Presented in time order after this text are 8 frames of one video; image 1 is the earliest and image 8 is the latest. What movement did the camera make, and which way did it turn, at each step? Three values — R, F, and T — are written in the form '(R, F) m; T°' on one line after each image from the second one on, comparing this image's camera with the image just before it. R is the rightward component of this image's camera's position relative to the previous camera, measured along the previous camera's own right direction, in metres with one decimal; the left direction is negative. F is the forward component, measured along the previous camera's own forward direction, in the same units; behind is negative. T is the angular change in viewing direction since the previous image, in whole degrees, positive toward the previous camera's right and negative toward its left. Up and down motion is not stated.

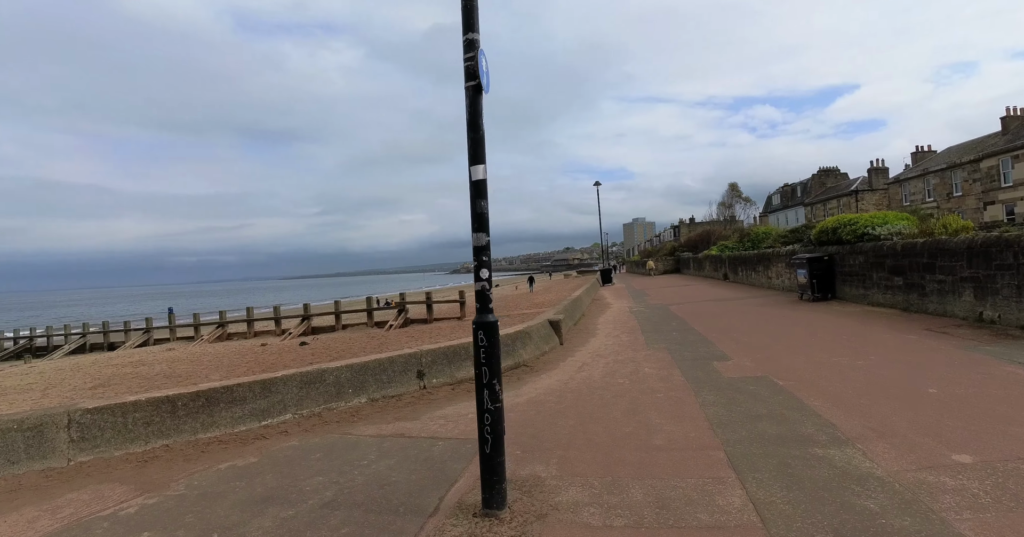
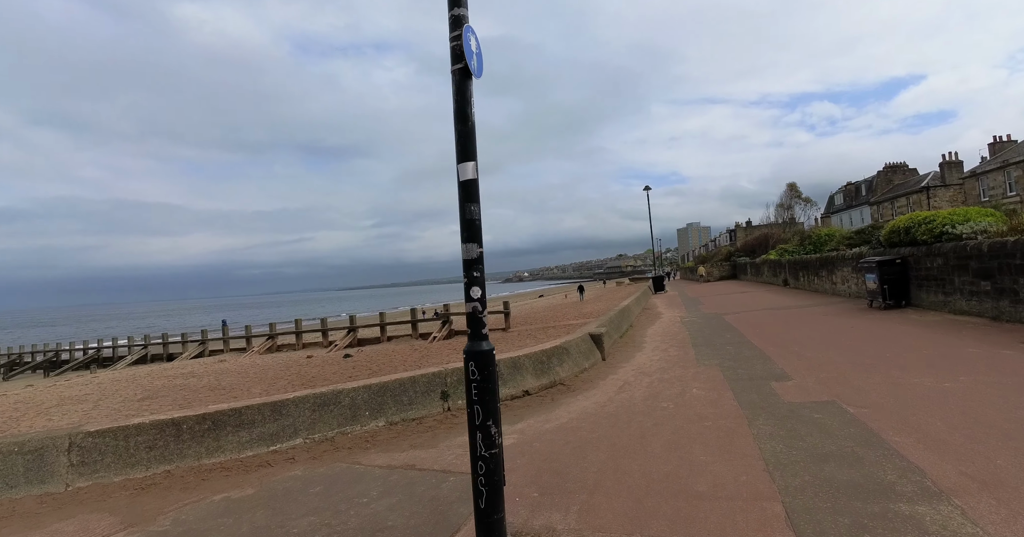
(+0.2, +0.5) m; -5°
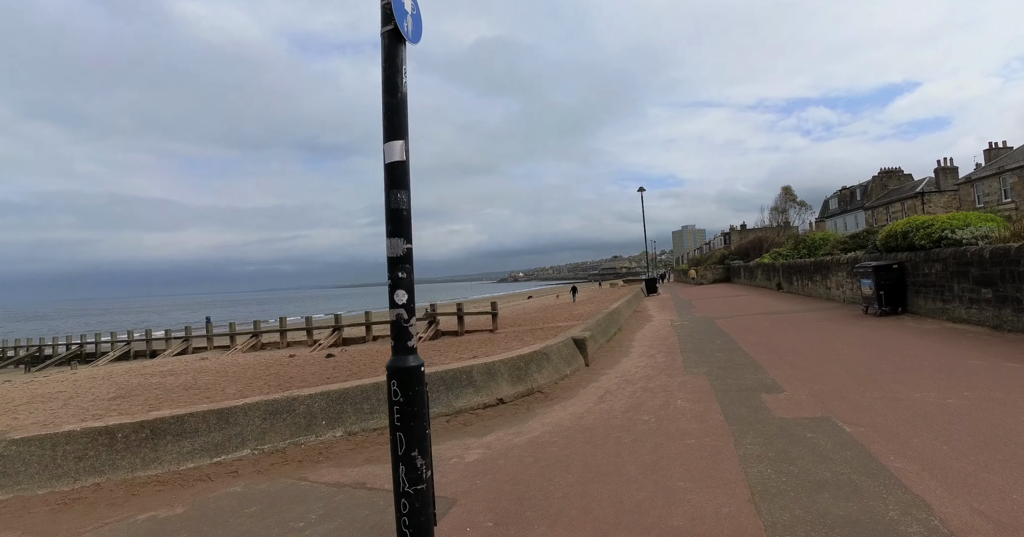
(+0.3, +0.4) m; 0°
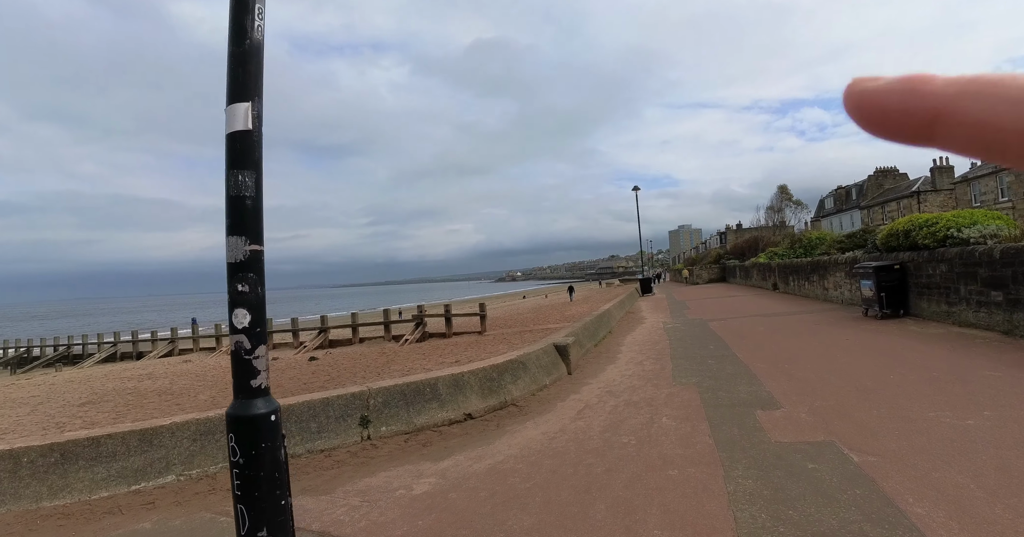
(+0.3, +0.6) m; 0°
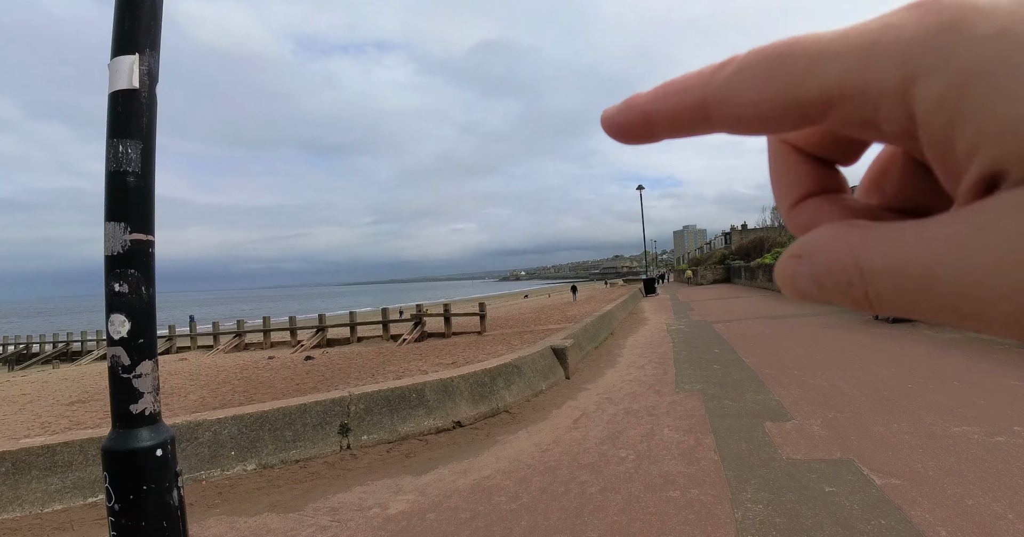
(+0.1, +0.3) m; 0°
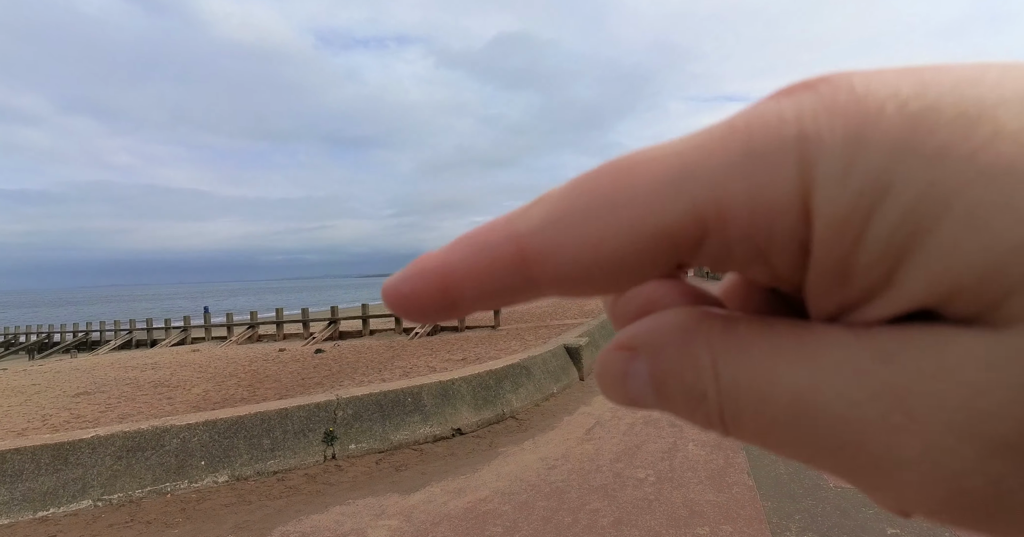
(+0.1, +0.5) m; -2°
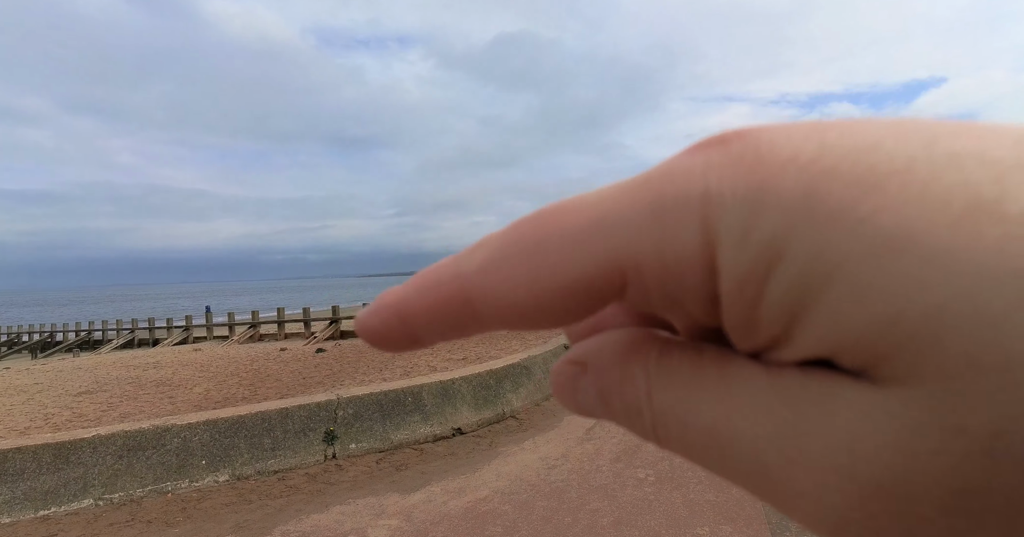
(0.0, 0.0) m; 0°
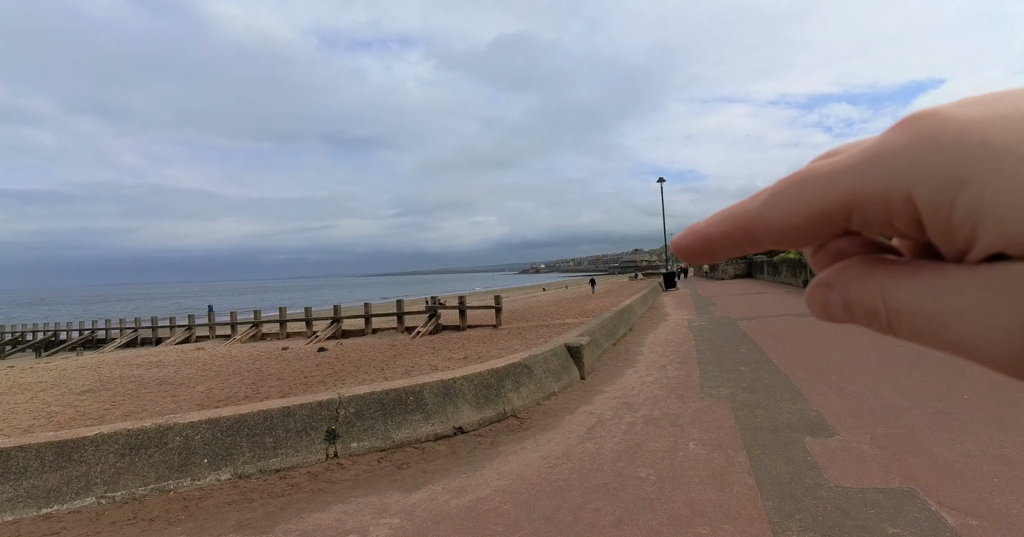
(0.0, 0.0) m; 0°
